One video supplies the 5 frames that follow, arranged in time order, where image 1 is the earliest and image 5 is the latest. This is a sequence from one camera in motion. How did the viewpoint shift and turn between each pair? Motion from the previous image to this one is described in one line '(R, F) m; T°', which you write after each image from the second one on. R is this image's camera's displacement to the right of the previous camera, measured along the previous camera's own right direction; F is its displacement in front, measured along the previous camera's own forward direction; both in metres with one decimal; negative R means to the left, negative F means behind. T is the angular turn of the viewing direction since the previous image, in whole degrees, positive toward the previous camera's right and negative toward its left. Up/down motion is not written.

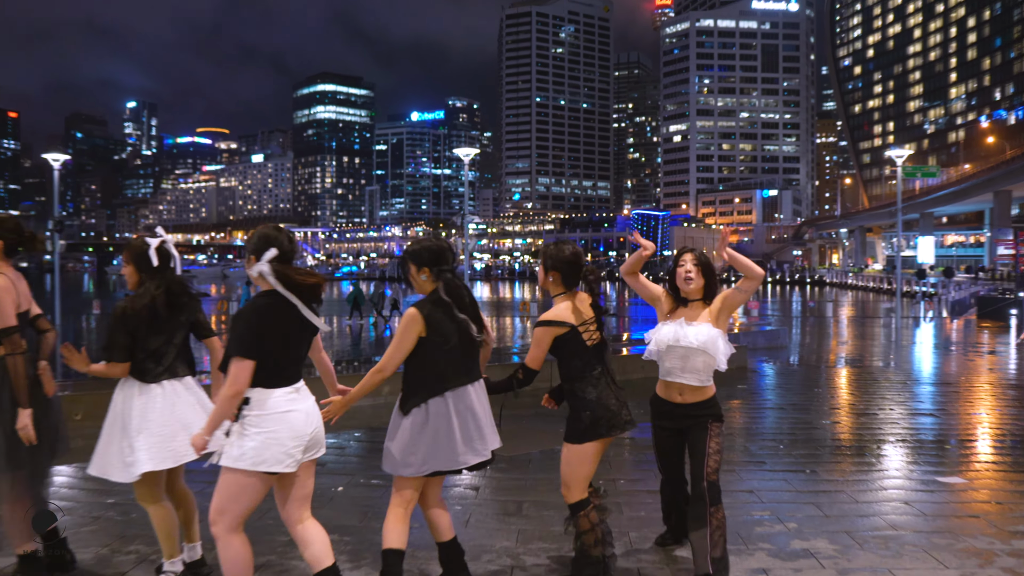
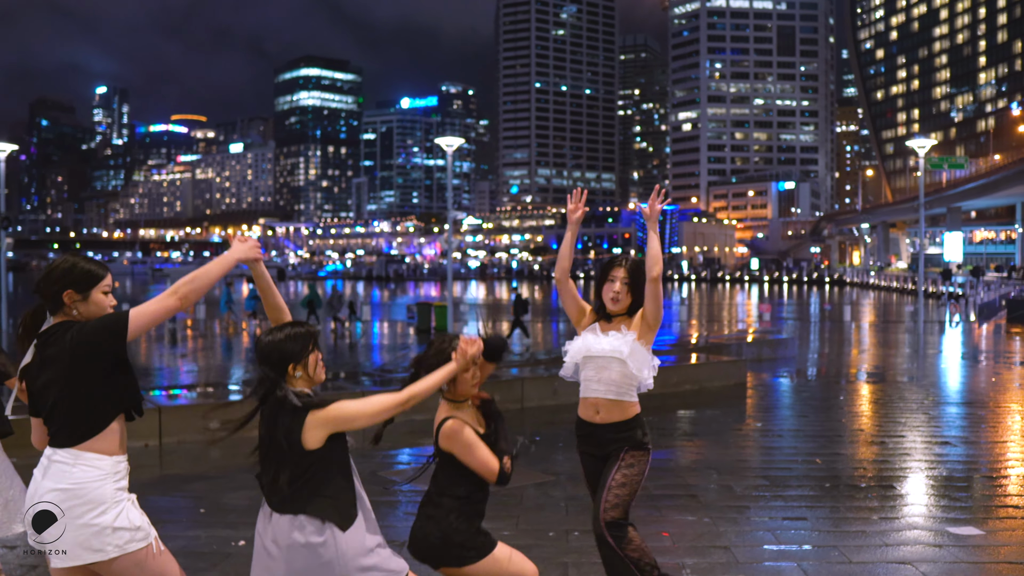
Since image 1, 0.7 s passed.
(+0.9, +3.4) m; -1°
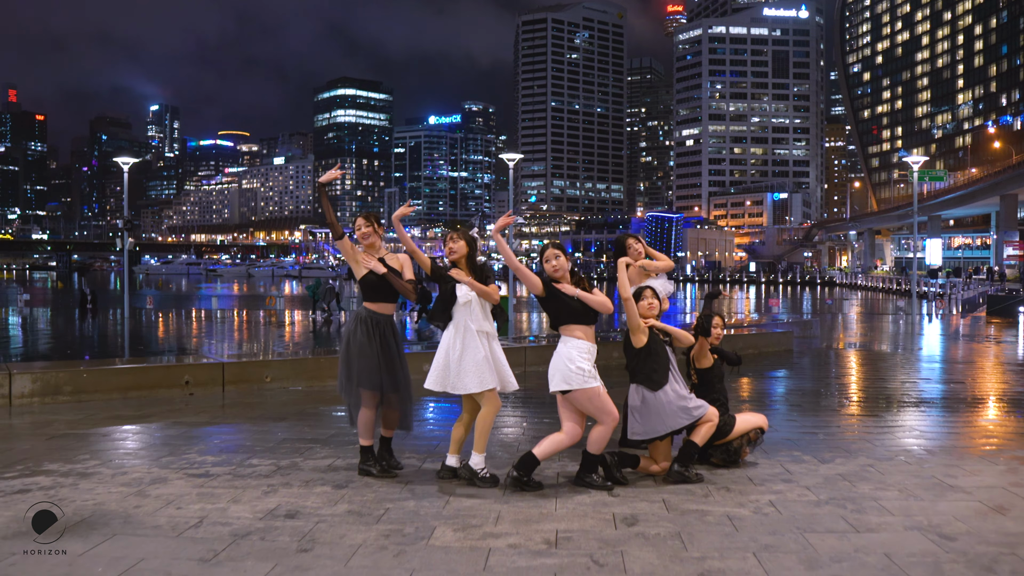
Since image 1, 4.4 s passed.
(-1.3, -2.4) m; +1°
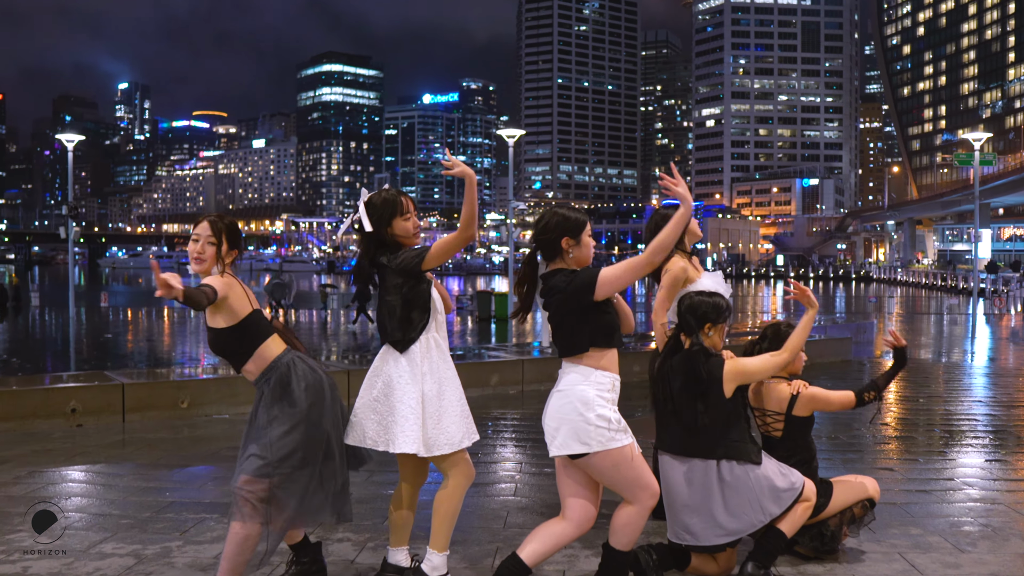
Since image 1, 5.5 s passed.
(+0.1, +2.0) m; 0°
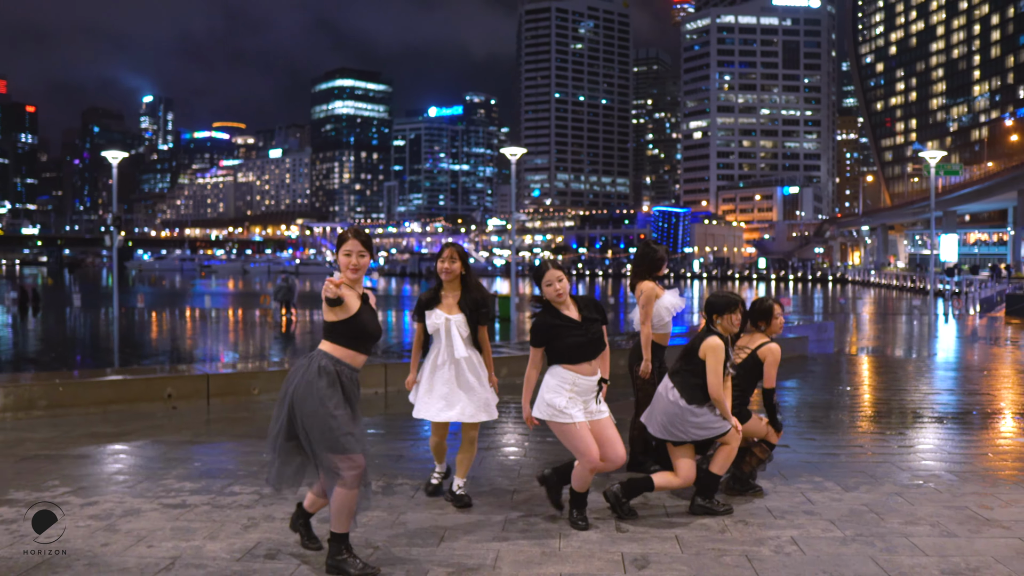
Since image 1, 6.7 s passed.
(-0.1, -1.6) m; 0°
